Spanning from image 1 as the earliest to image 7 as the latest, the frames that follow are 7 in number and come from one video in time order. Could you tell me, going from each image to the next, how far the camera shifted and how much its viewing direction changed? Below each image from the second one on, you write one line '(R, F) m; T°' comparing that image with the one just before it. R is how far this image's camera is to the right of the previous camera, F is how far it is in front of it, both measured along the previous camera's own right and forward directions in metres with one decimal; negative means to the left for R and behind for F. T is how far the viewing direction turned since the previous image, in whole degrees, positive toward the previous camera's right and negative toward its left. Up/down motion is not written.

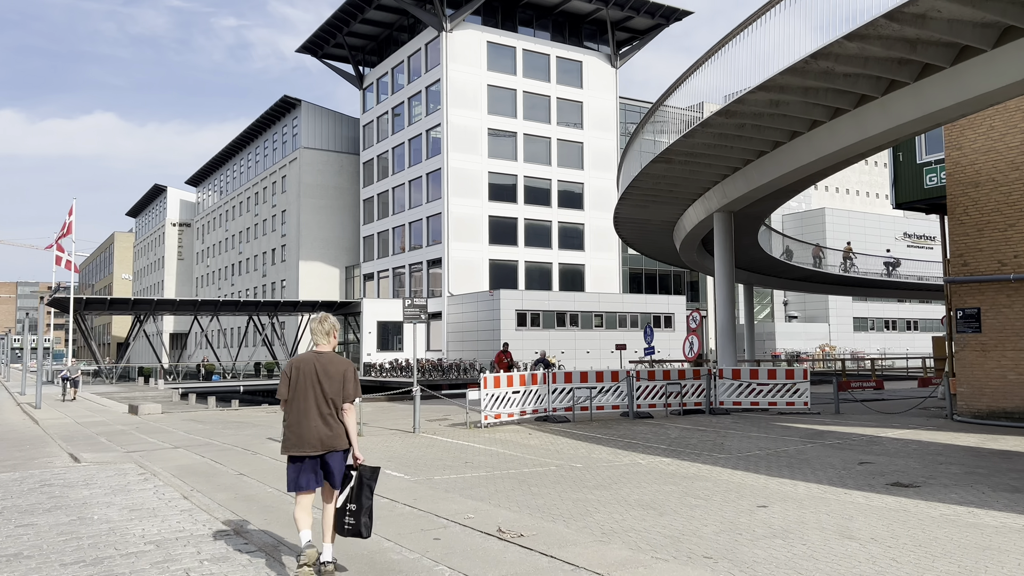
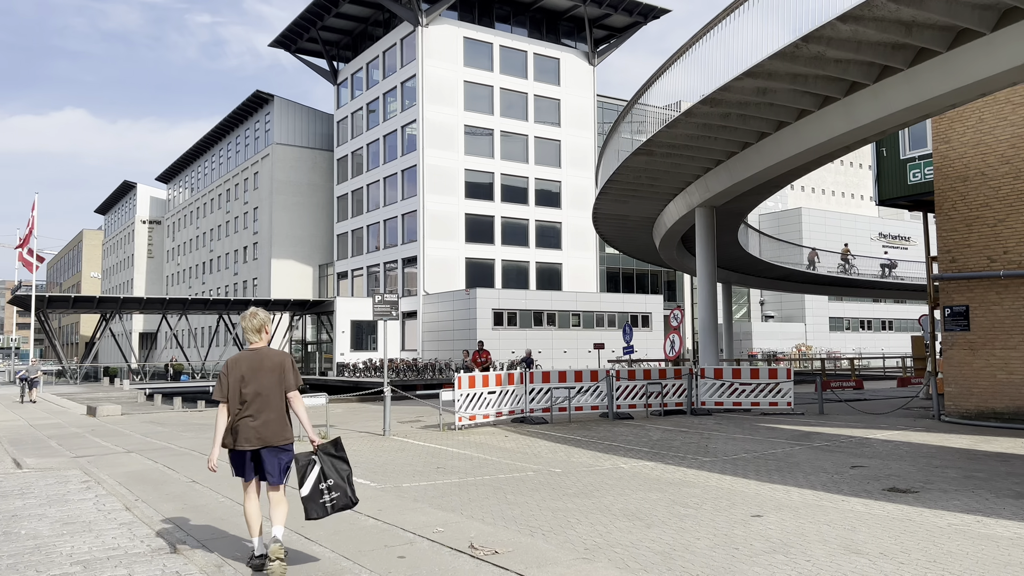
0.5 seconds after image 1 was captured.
(0.0, +0.7) m; +2°
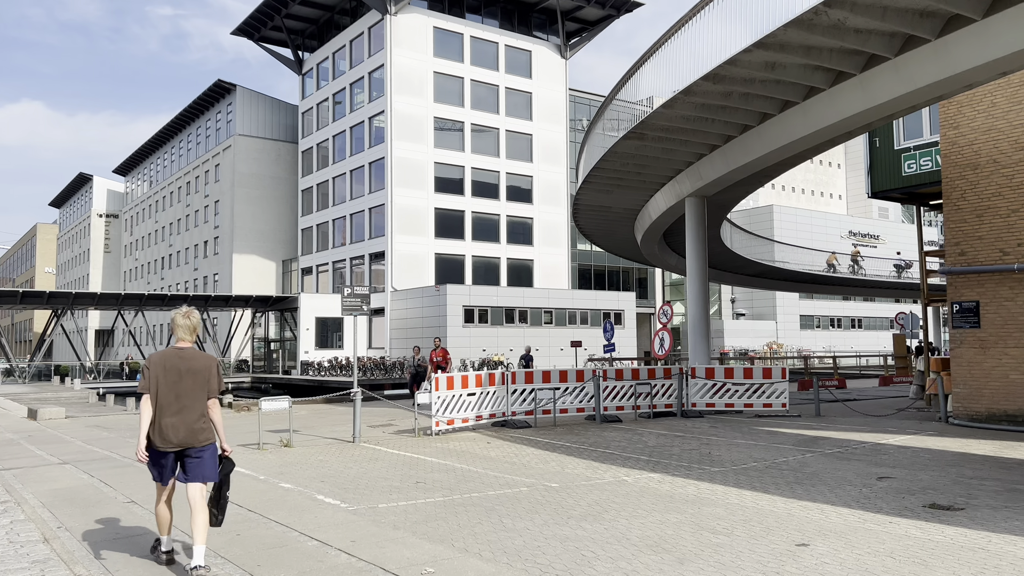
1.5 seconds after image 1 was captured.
(-0.3, +1.2) m; +2°
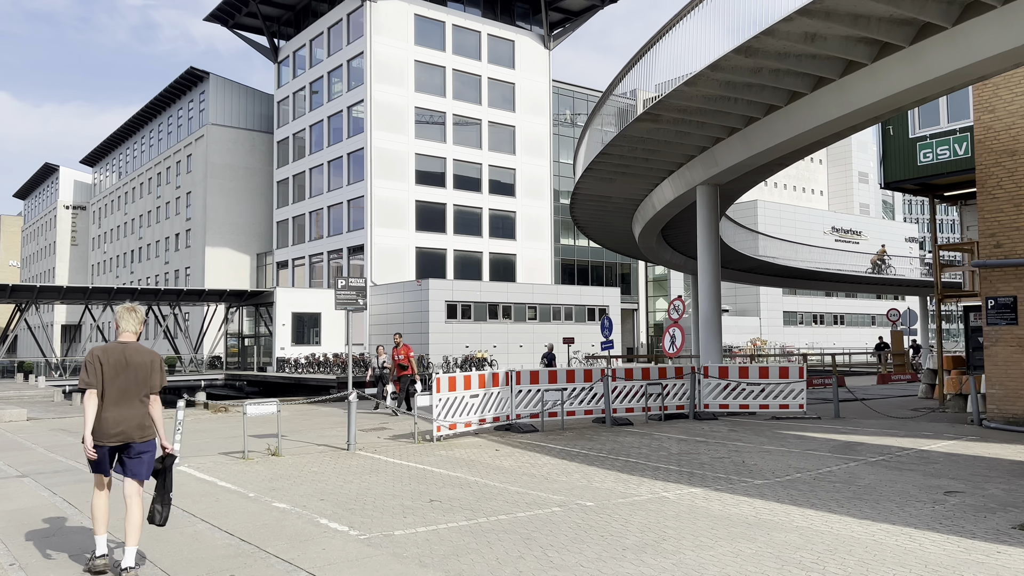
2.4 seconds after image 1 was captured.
(-0.5, +1.2) m; +2°
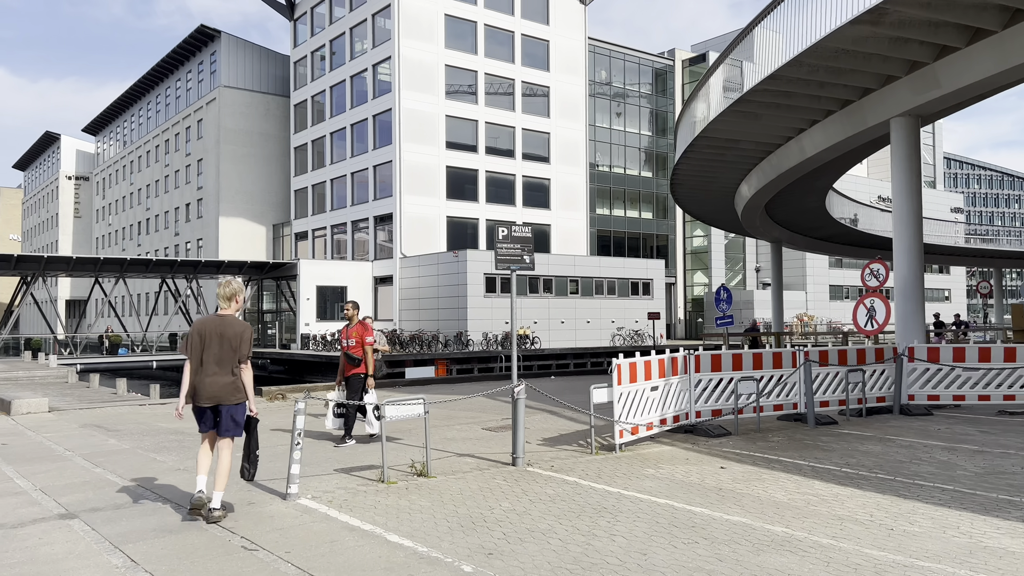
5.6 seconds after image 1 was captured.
(-2.5, +3.5) m; 0°
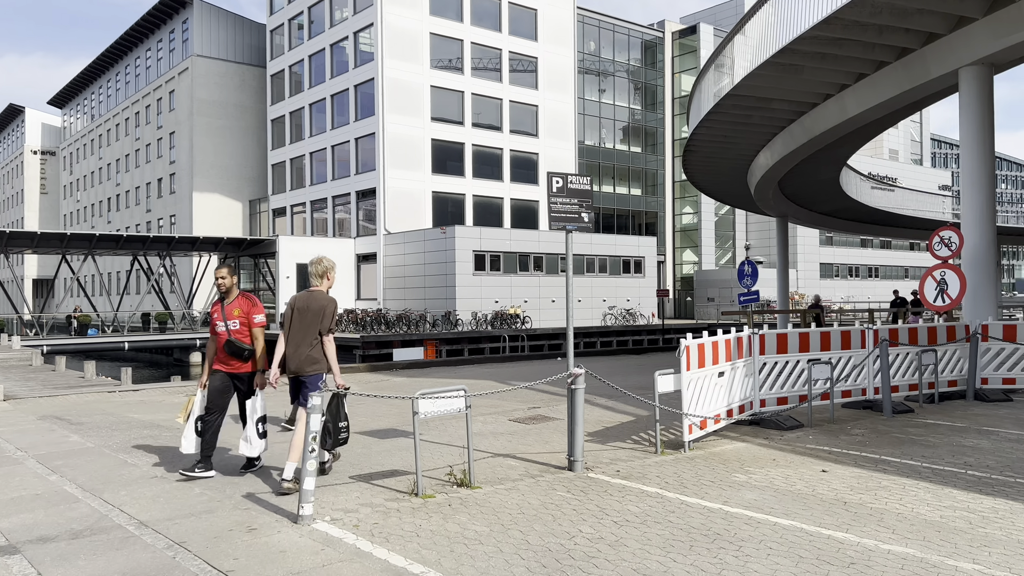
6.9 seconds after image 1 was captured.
(-0.7, +1.6) m; +2°
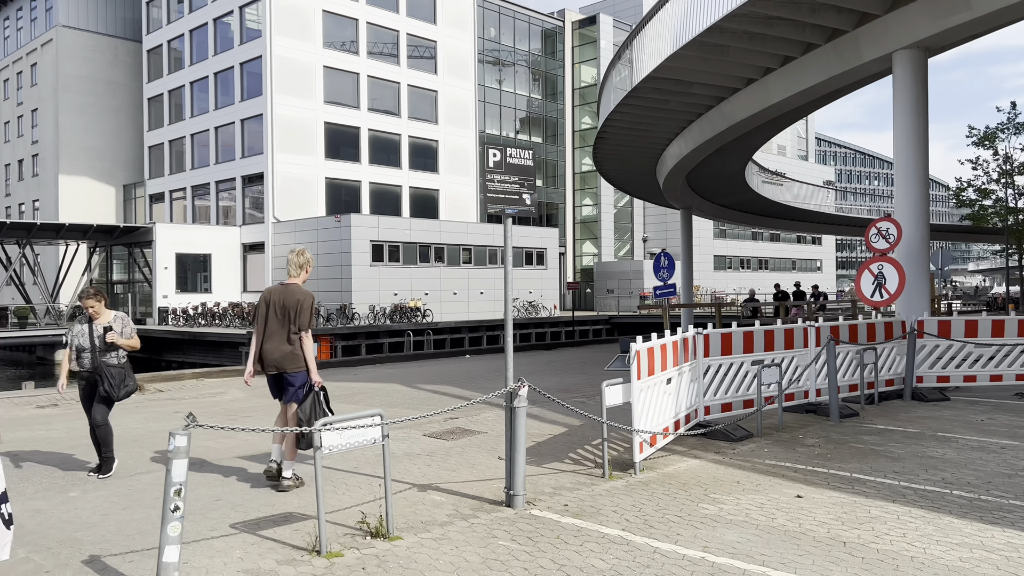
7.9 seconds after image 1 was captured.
(-0.2, +1.3) m; +7°
